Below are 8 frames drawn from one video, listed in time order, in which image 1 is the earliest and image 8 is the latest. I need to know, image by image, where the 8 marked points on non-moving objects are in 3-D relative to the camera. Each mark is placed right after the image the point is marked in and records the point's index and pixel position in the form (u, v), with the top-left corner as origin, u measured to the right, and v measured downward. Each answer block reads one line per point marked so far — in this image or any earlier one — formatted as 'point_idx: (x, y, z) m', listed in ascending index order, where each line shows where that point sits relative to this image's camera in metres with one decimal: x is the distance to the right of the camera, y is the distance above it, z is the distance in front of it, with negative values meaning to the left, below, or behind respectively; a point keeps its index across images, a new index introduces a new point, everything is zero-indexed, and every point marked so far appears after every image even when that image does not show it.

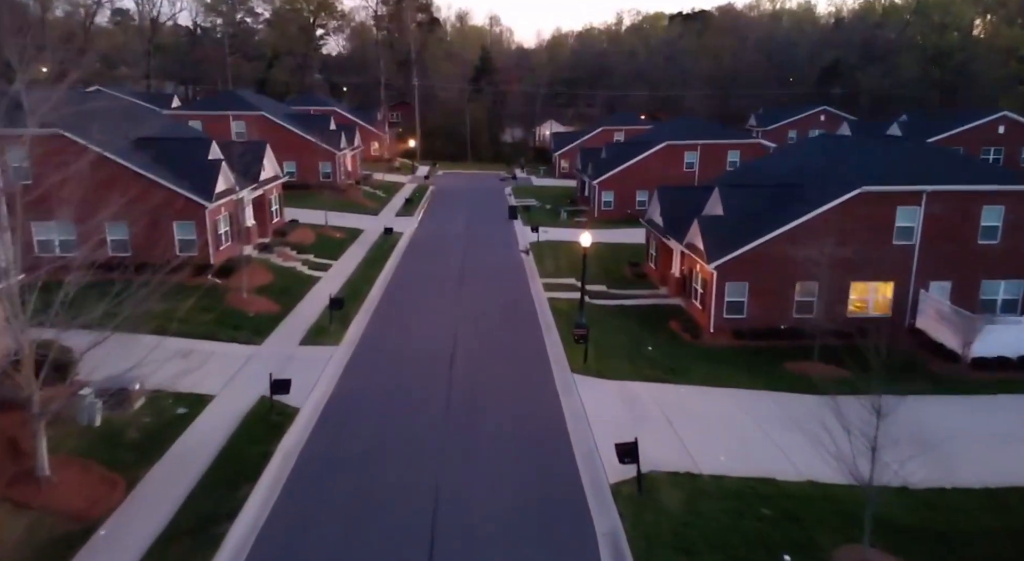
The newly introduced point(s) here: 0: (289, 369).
0: (-5.6, -2.2, +18.6) m
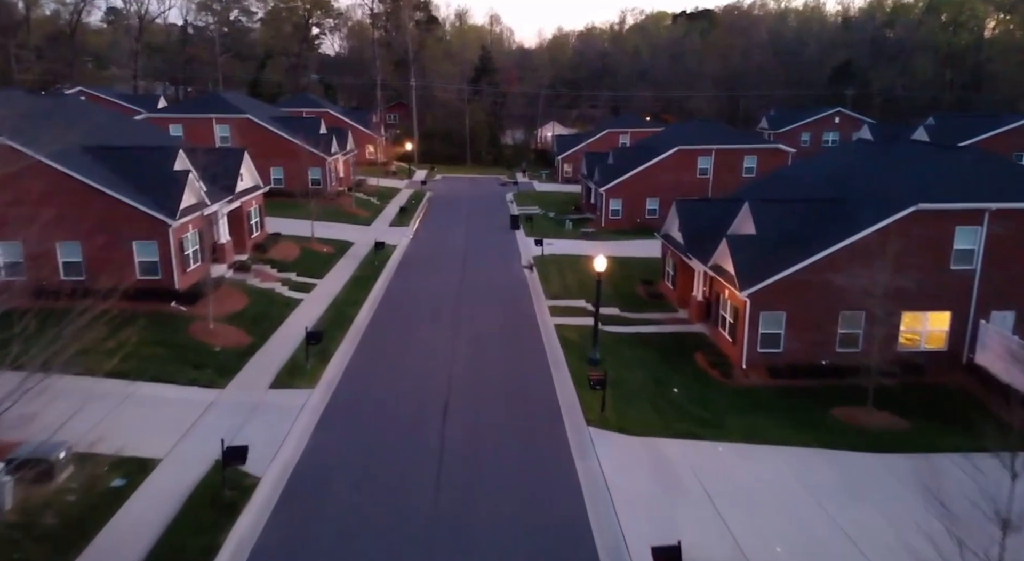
0: (-5.5, -3.0, +15.9) m
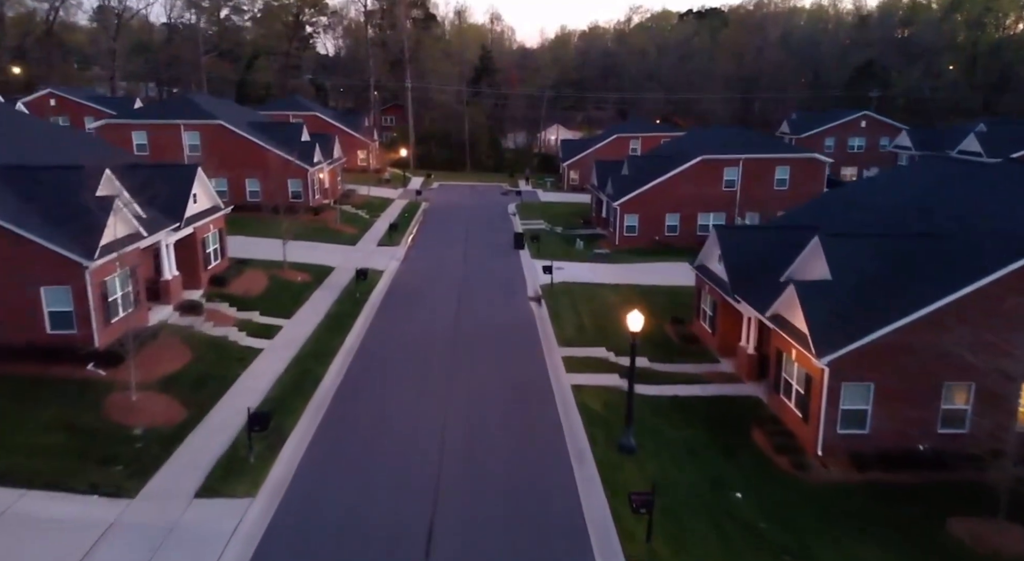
0: (-5.3, -4.2, +11.4) m
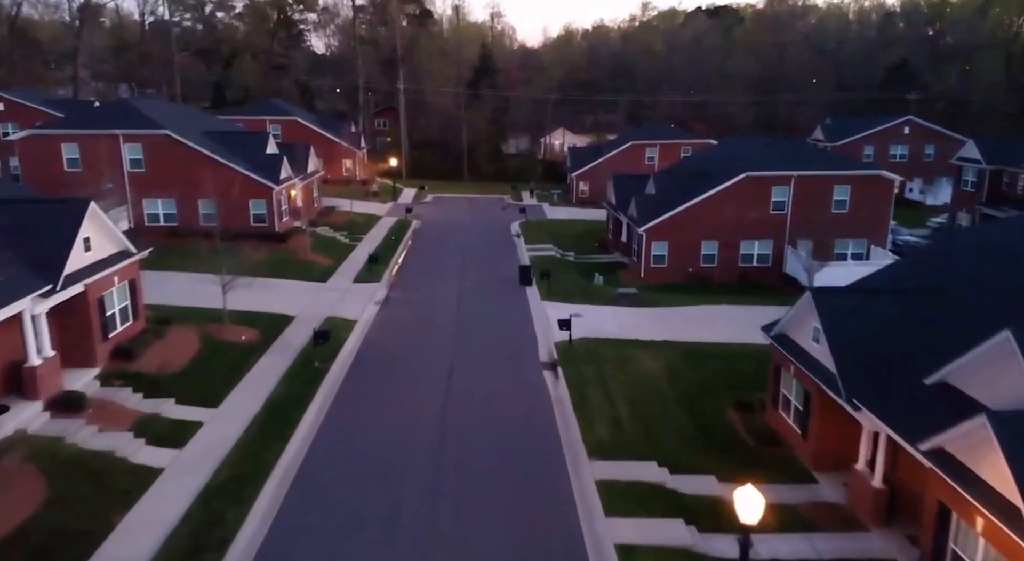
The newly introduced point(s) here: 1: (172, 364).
0: (-5.1, -5.9, +5.3) m
1: (-8.3, -2.0, +18.1) m
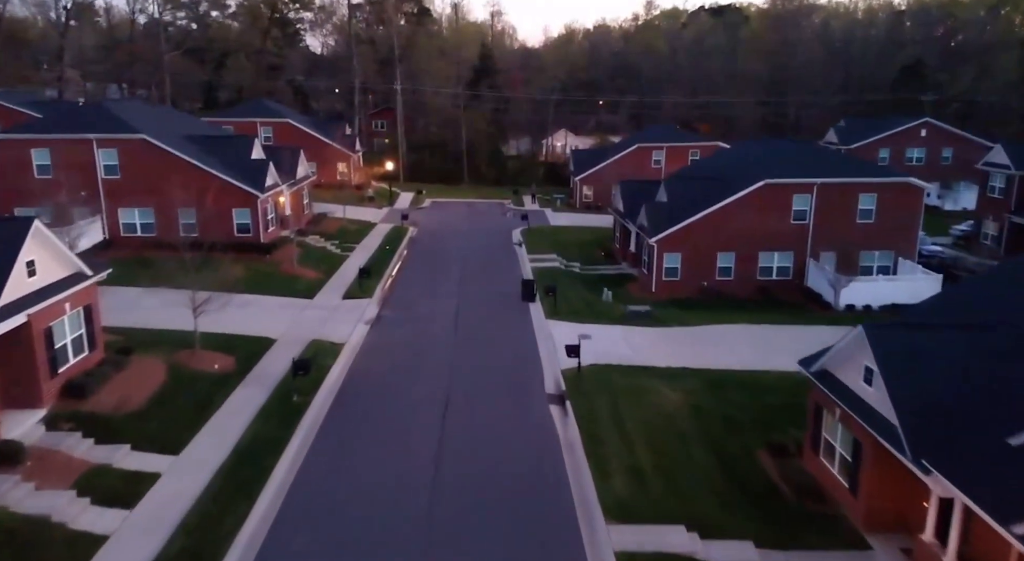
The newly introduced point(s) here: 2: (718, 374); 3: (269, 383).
0: (-5.0, -6.5, +3.2) m
1: (-8.2, -2.6, +16.0) m
2: (+5.5, -2.5, +19.7) m
3: (-6.0, -2.5, +18.3) m
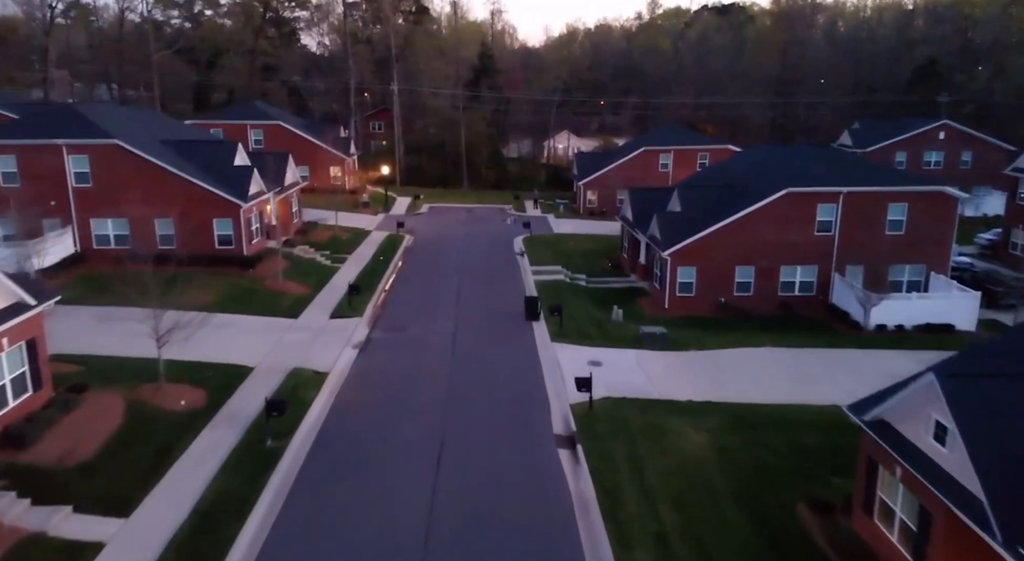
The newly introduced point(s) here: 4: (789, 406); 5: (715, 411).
0: (-5.0, -7.1, +1.1) m
1: (-8.1, -3.2, +14.0) m
2: (+5.6, -3.1, +17.7) m
3: (-5.9, -3.1, +16.2) m
4: (+6.7, -3.0, +18.0) m
5: (+4.8, -3.1, +17.6) m
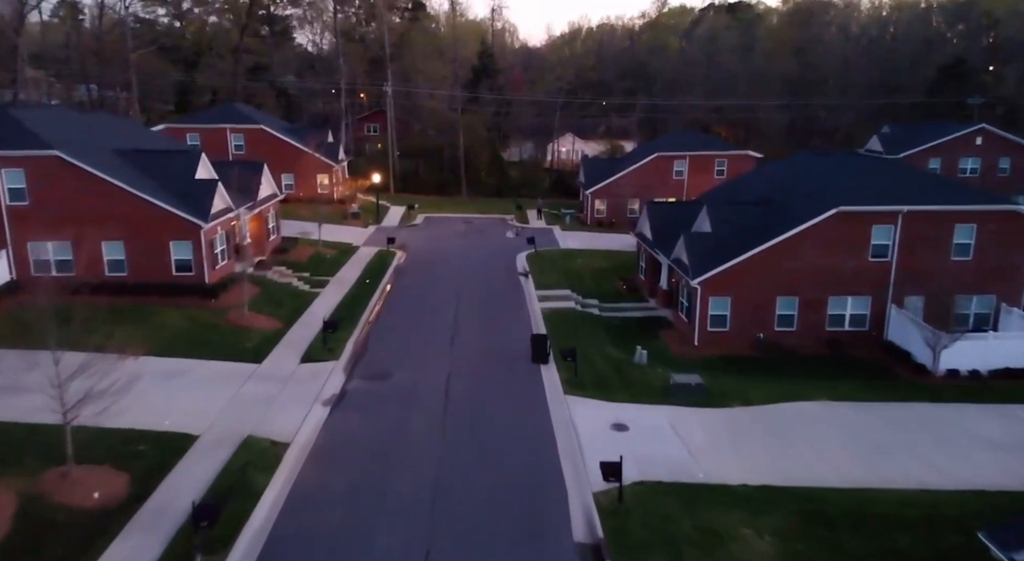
0: (-4.8, -8.1, -2.6) m
1: (-8.0, -4.2, +10.2) m
2: (+5.7, -4.1, +13.9) m
3: (-5.8, -4.1, +12.5) m
4: (+6.8, -4.0, +14.2) m
5: (+4.9, -4.1, +13.8) m
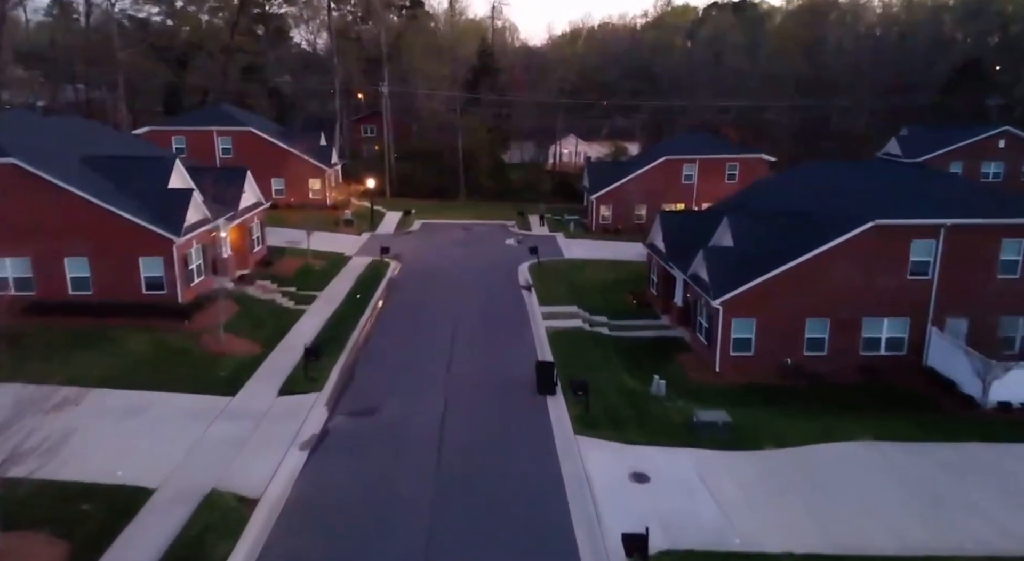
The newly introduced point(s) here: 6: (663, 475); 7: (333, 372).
0: (-4.8, -8.6, -4.7) m
1: (-7.9, -4.7, +8.1) m
2: (+5.8, -4.6, +11.8) m
3: (-5.7, -4.7, +10.4) m
4: (+6.9, -4.6, +12.1) m
5: (+5.0, -4.7, +11.7) m
6: (+3.0, -3.9, +14.6) m
7: (-4.7, -2.4, +19.6) m
